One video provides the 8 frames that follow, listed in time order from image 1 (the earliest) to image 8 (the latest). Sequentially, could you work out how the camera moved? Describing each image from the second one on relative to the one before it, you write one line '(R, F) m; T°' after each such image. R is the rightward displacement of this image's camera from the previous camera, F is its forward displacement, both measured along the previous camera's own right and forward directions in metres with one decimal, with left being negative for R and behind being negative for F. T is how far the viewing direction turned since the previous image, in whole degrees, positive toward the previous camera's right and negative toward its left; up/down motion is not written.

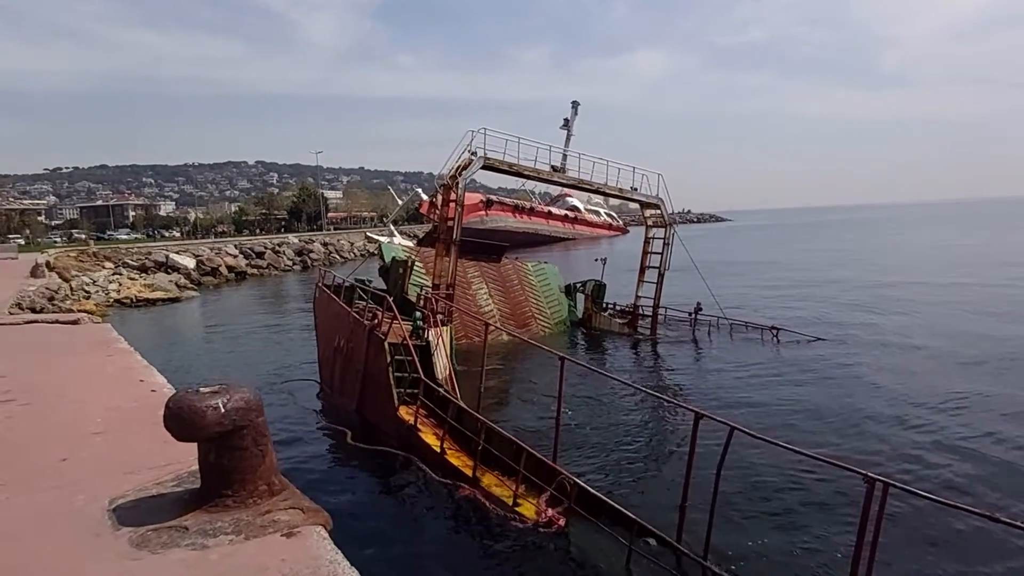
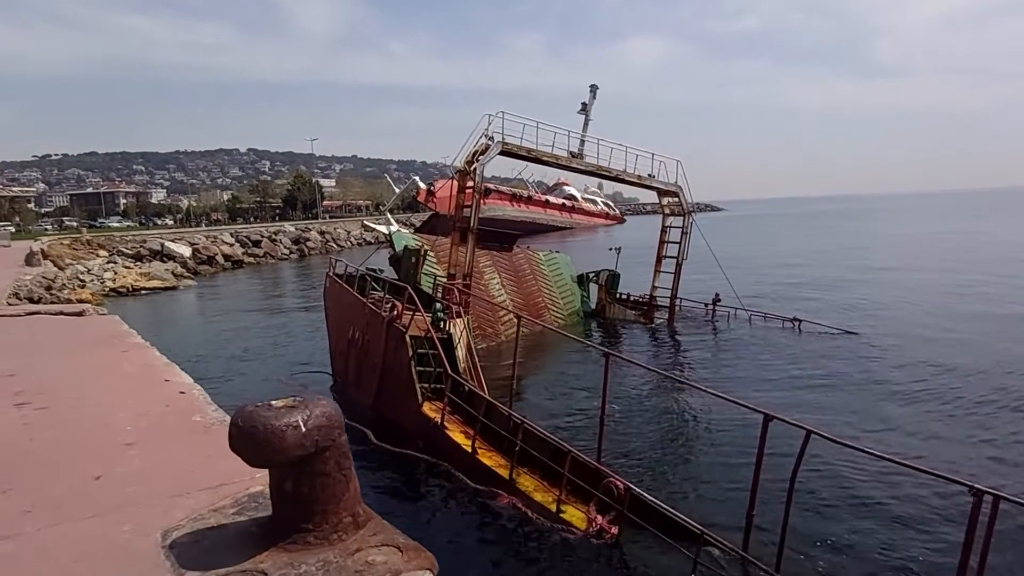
(-0.5, +0.5) m; +1°
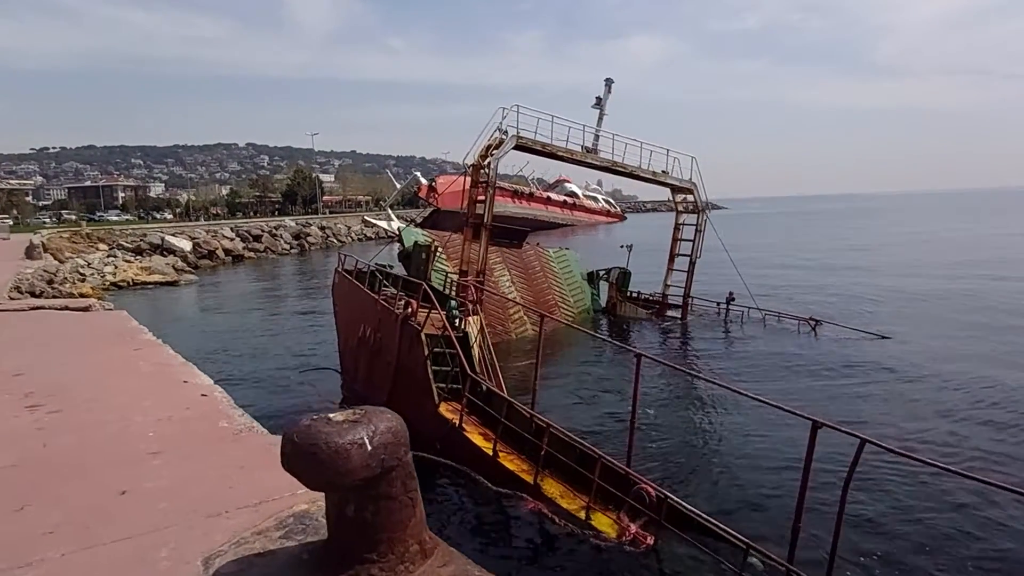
(-0.3, +0.3) m; 0°
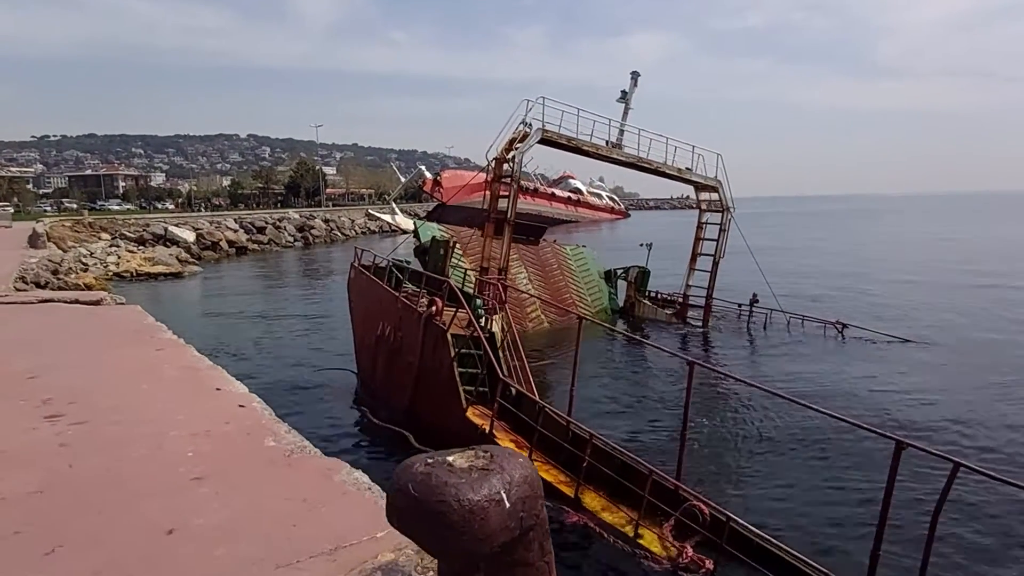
(-0.5, +0.4) m; 0°
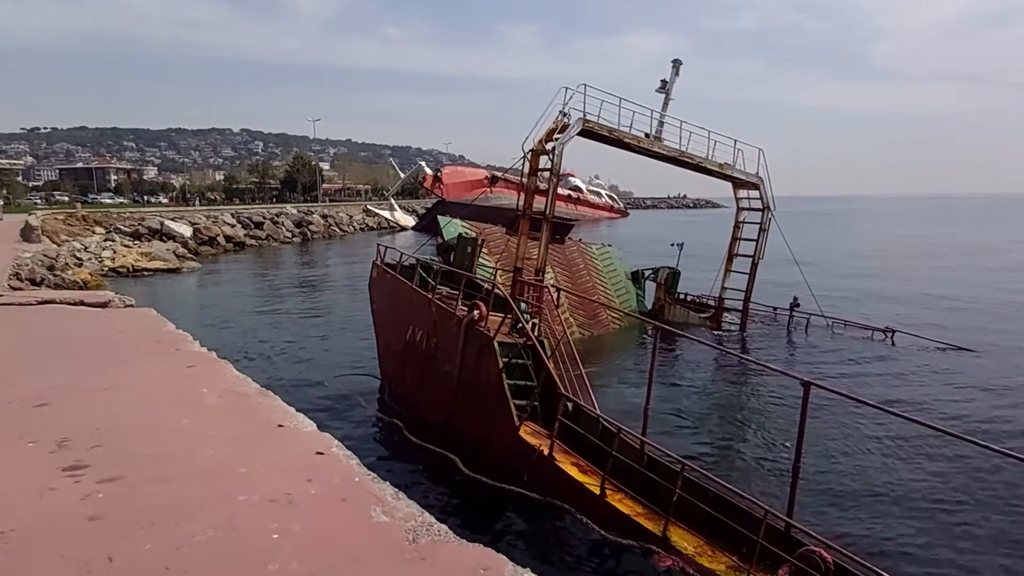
(-0.8, +0.9) m; +1°
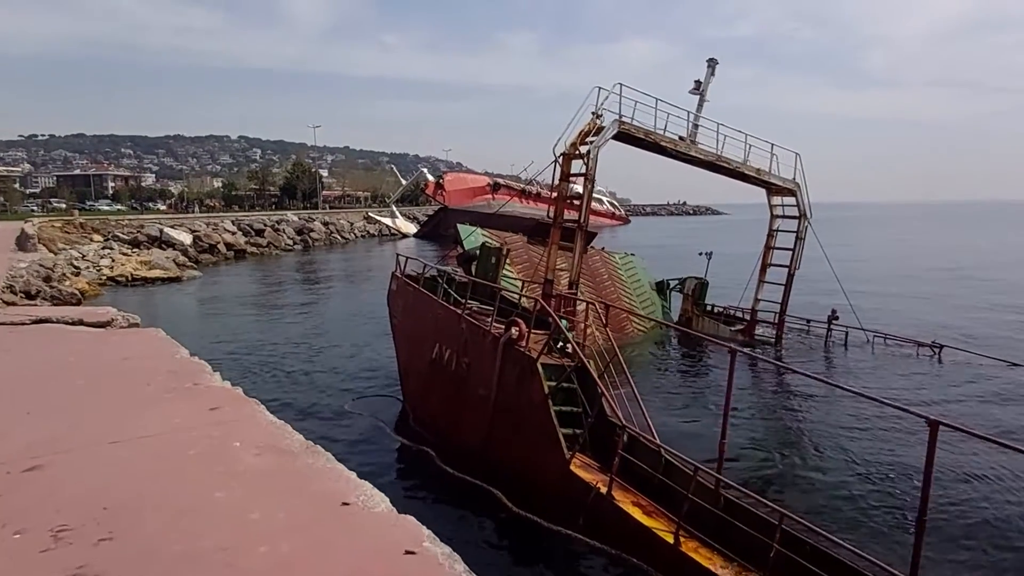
(-0.6, +0.8) m; 0°
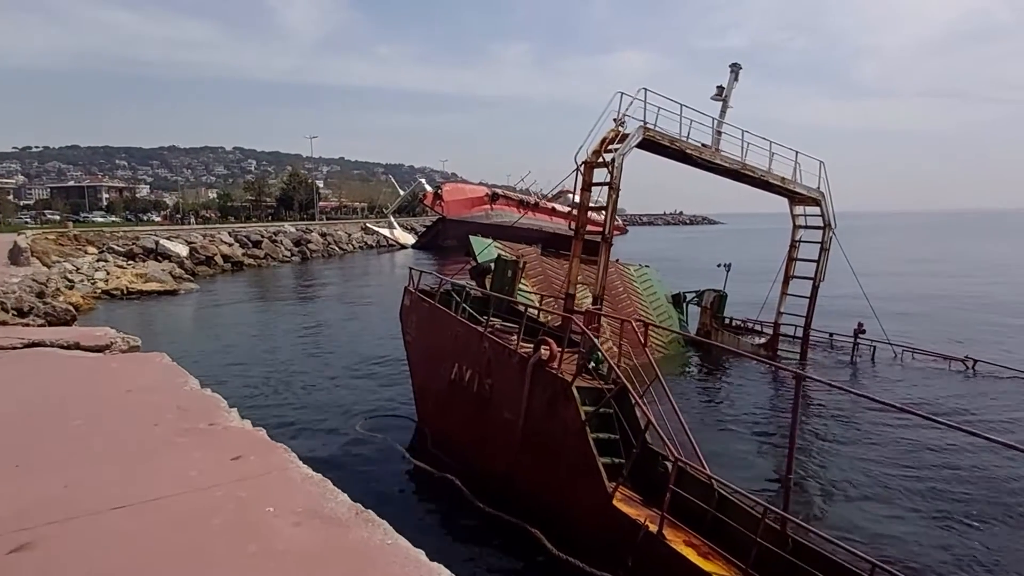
(-0.4, +0.6) m; 0°
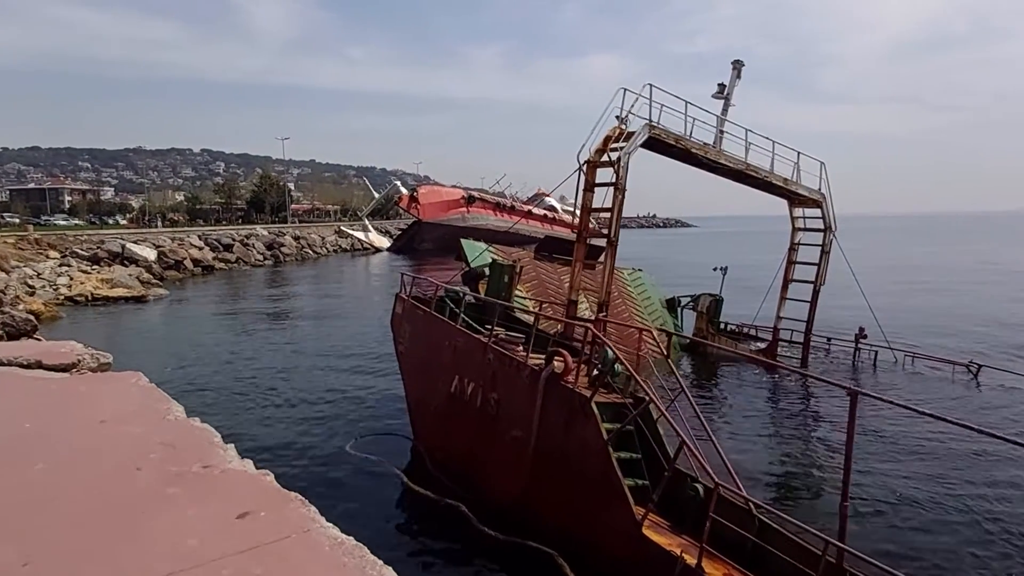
(-0.4, +0.6) m; +2°
